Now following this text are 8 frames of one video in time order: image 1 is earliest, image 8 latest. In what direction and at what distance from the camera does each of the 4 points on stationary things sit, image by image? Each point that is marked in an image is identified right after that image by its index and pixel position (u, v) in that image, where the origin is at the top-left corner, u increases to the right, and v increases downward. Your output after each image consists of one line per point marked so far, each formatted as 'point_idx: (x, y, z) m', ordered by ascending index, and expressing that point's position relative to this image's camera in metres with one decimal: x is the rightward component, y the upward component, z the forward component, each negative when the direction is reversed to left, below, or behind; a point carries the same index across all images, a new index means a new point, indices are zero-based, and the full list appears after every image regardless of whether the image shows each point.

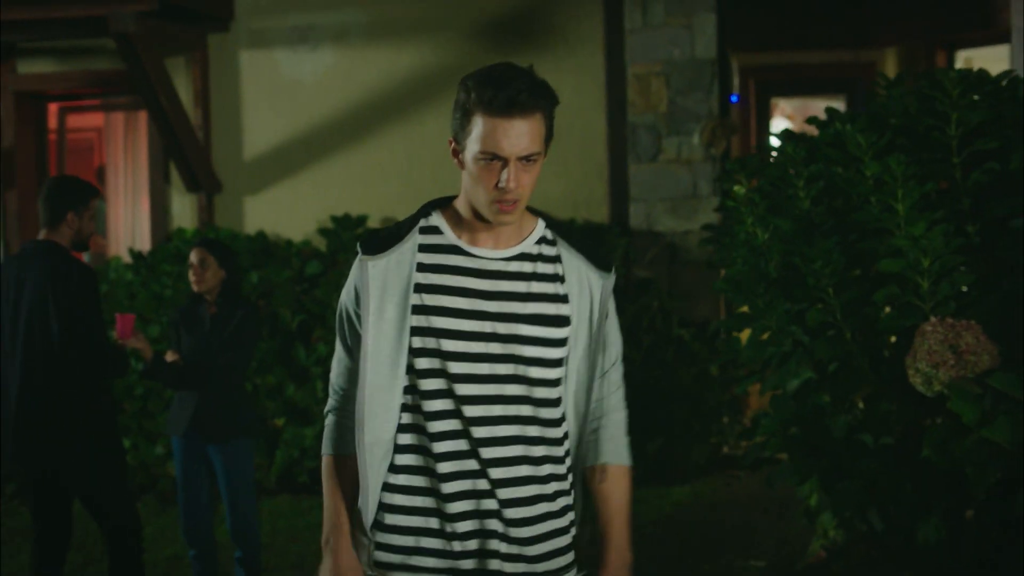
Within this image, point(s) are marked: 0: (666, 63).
0: (+0.8, +1.2, +8.9) m
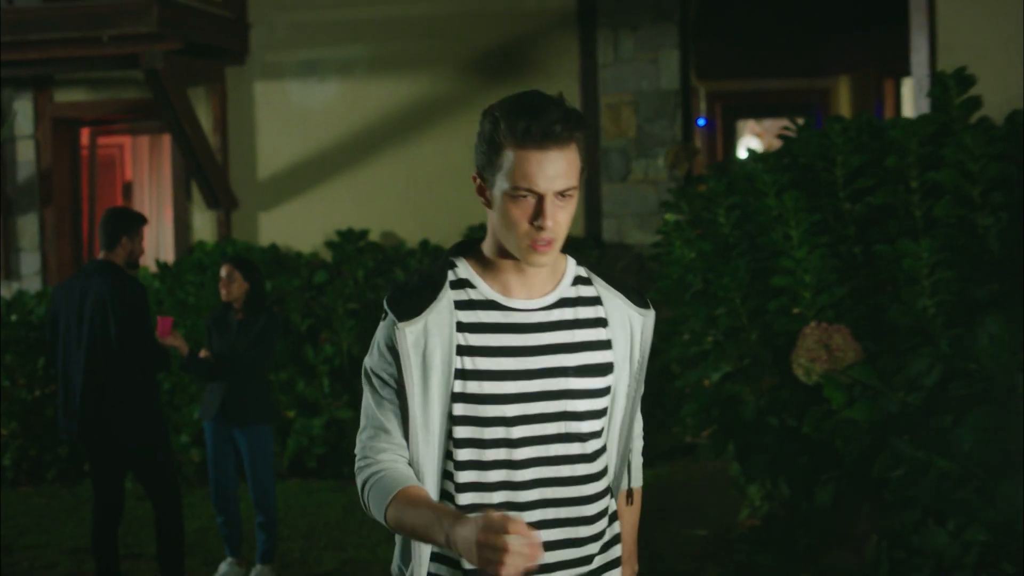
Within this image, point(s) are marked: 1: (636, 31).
0: (+0.7, +1.2, +9.9) m
1: (+0.8, +1.6, +10.0) m
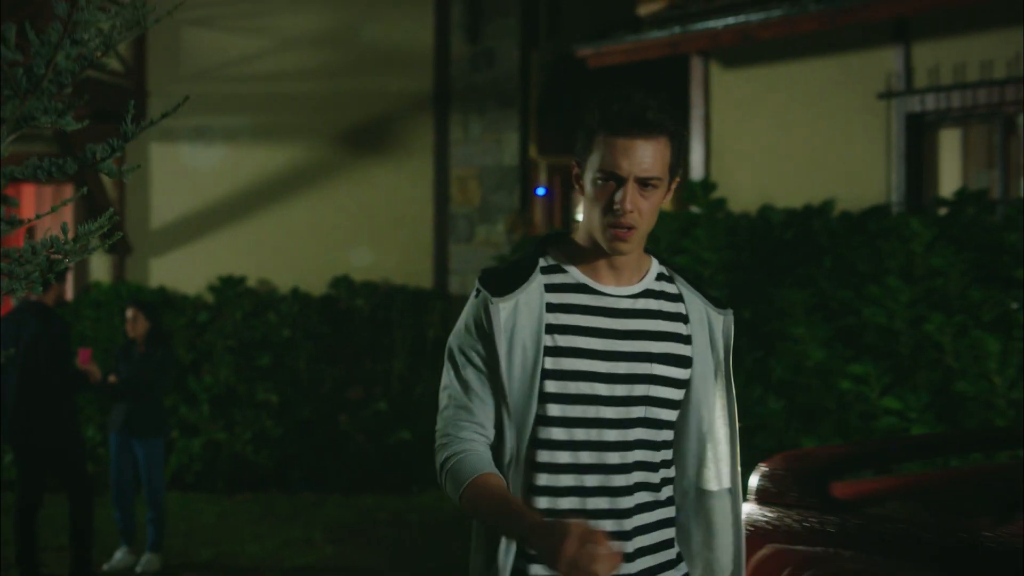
0: (-0.2, +0.9, +11.6) m
1: (-0.2, +1.2, +11.7) m
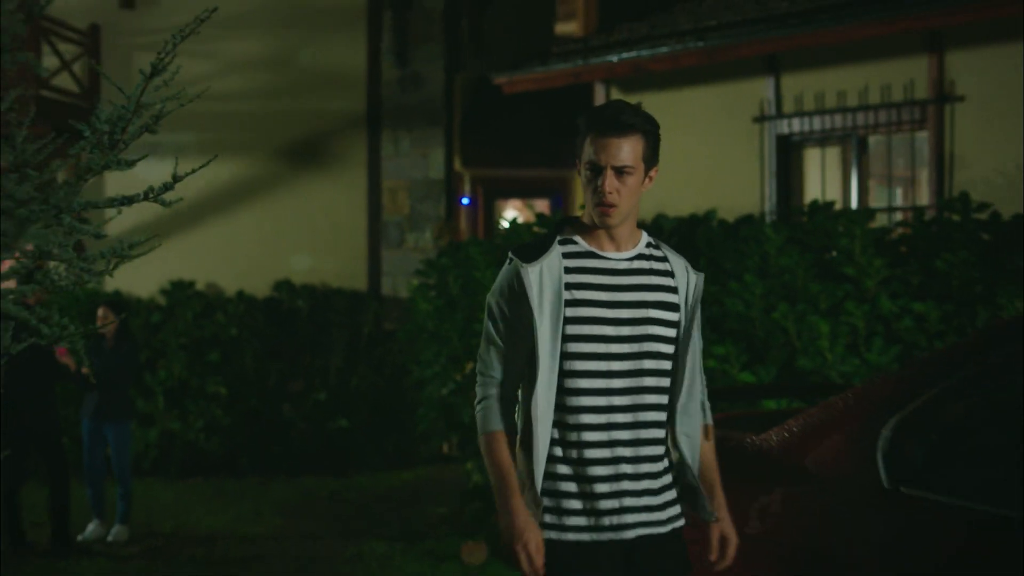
0: (-0.8, +0.8, +12.8) m
1: (-0.8, +1.2, +12.8) m
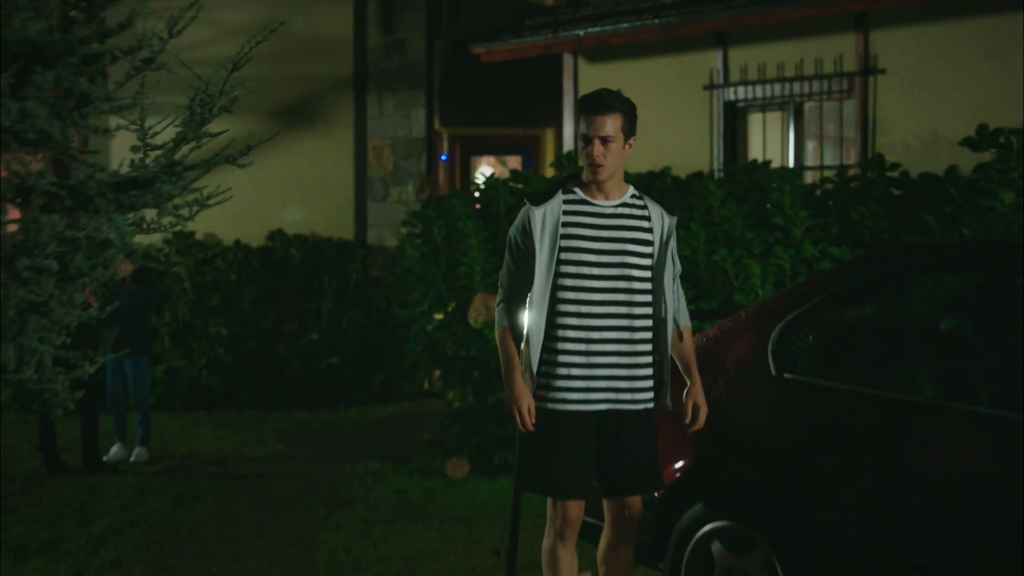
0: (-1.0, +1.3, +13.9) m
1: (-1.0, +1.7, +13.9) m
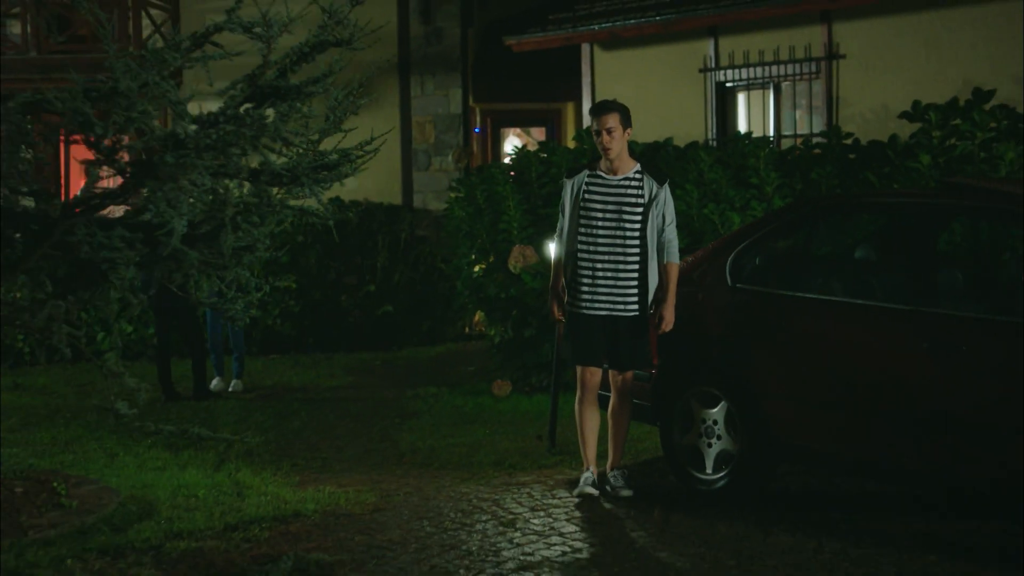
0: (-0.8, +1.7, +15.9) m
1: (-0.8, +2.1, +15.9) m
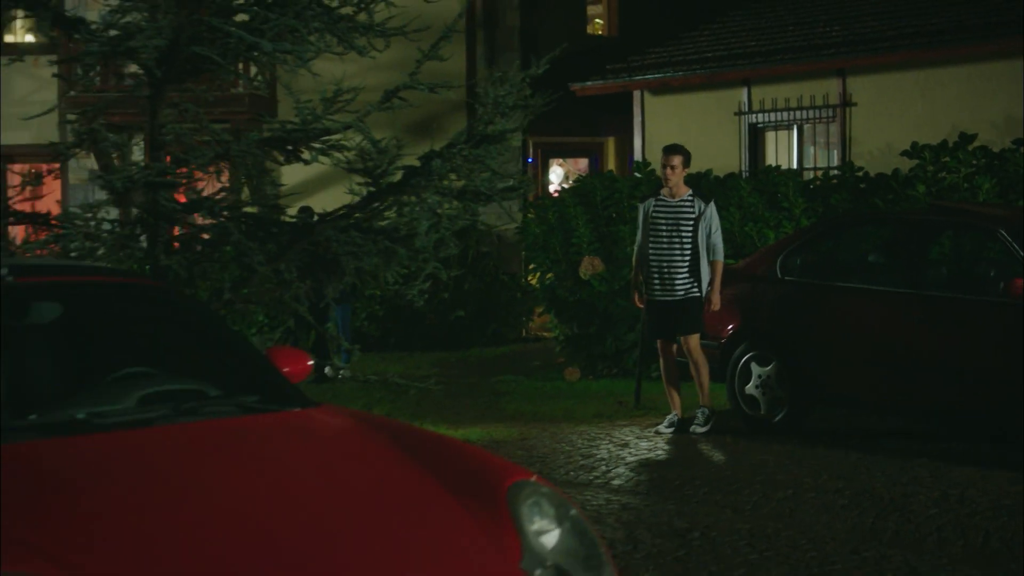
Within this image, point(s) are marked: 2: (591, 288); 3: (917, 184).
0: (-0.2, +1.6, +18.4) m
1: (-0.2, +2.0, +18.4) m
2: (+0.7, 0.0, +13.7) m
3: (+2.8, +0.7, +11.3) m
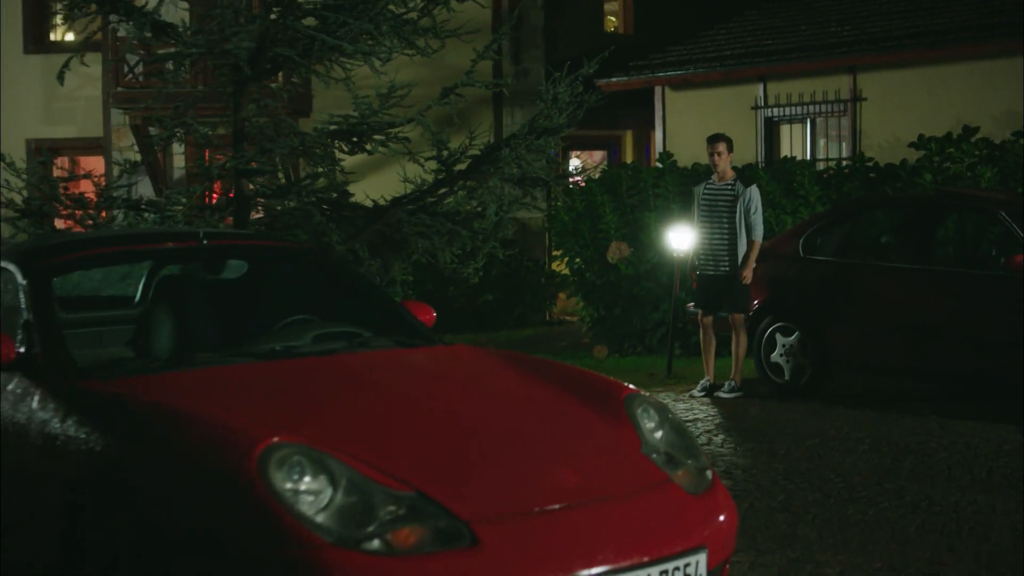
0: (+0.1, +1.7, +19.3) m
1: (+0.1, +2.1, +19.3) m
2: (+1.0, +0.1, +14.7) m
3: (+3.1, +0.9, +12.3) m
